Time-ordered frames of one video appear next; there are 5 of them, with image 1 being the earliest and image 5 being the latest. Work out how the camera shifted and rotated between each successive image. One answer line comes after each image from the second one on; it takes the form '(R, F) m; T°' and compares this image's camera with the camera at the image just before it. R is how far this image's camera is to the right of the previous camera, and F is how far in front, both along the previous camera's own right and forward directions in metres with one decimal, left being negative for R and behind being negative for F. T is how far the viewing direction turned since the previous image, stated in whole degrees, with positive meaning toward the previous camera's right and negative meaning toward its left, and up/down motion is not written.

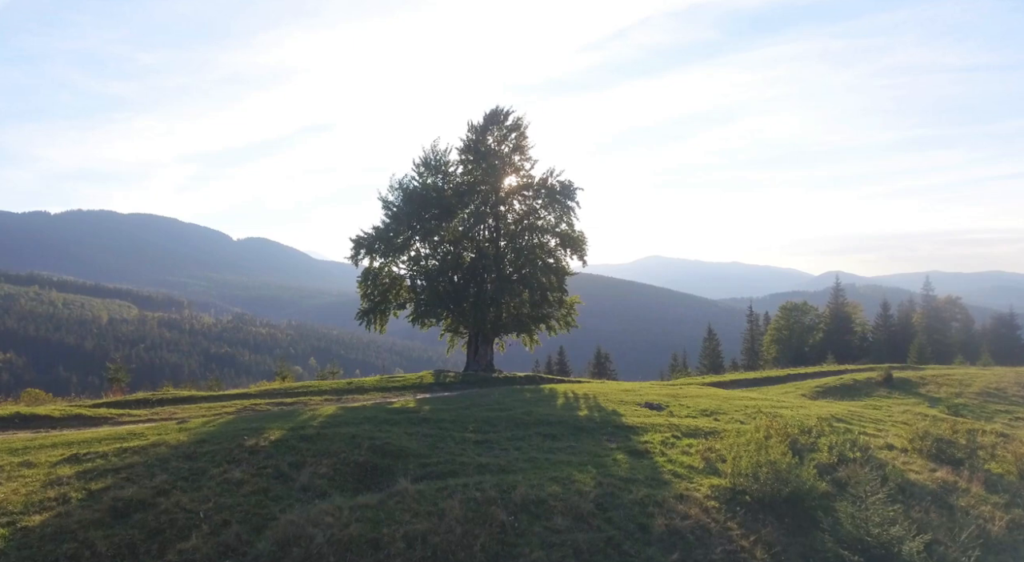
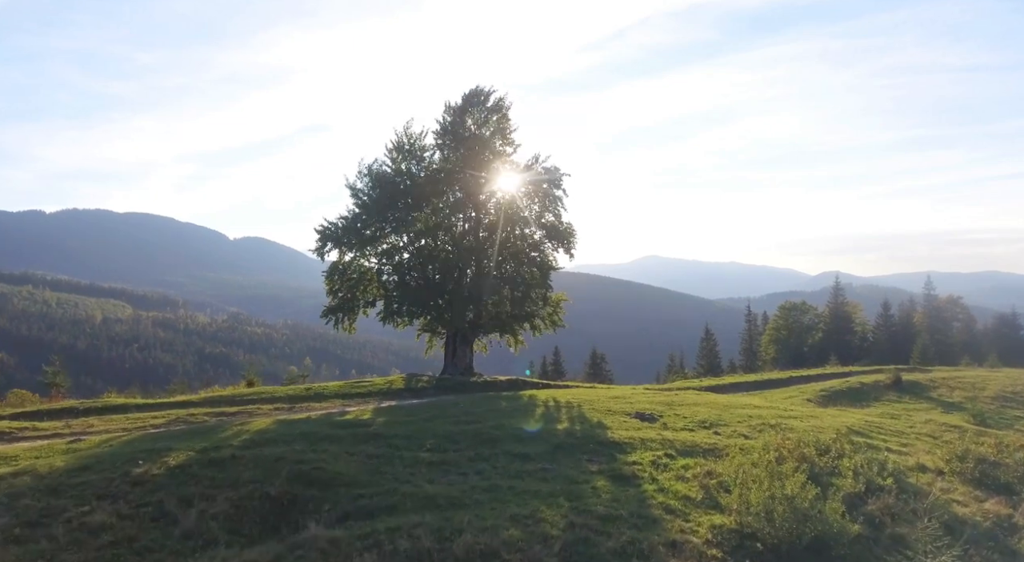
(+0.8, +3.0) m; 0°
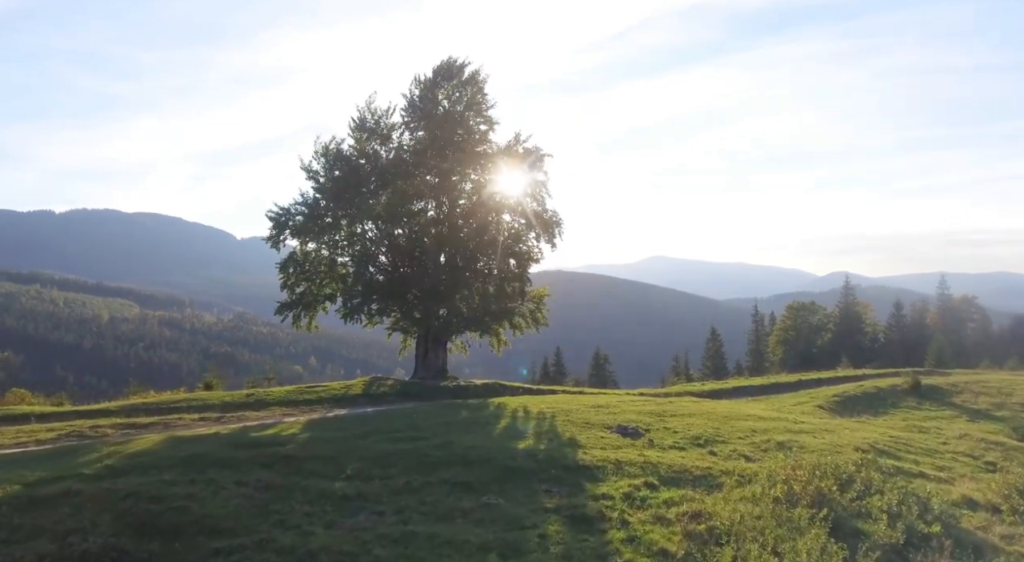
(+1.3, +3.4) m; -1°
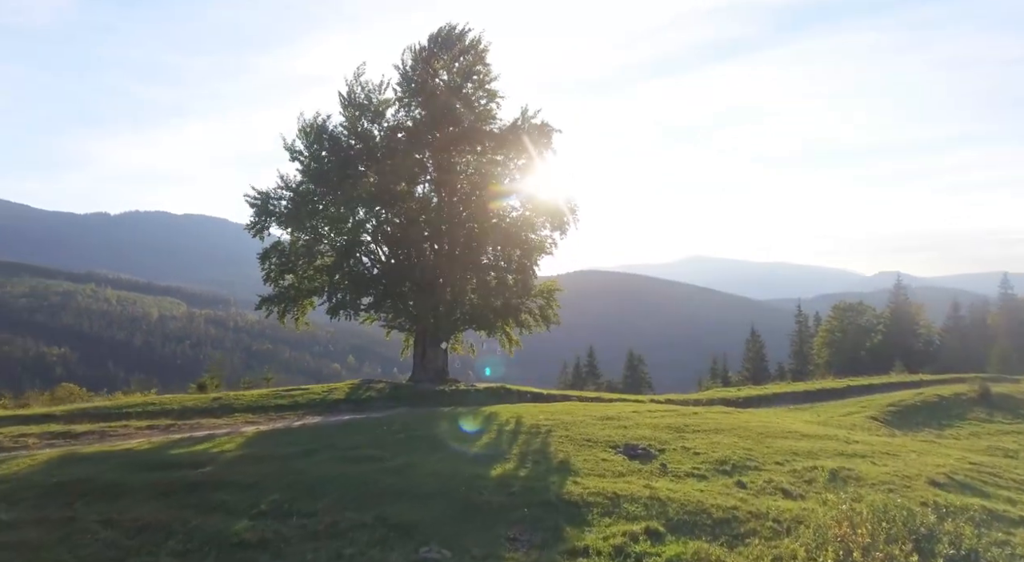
(+1.2, +3.3) m; -3°
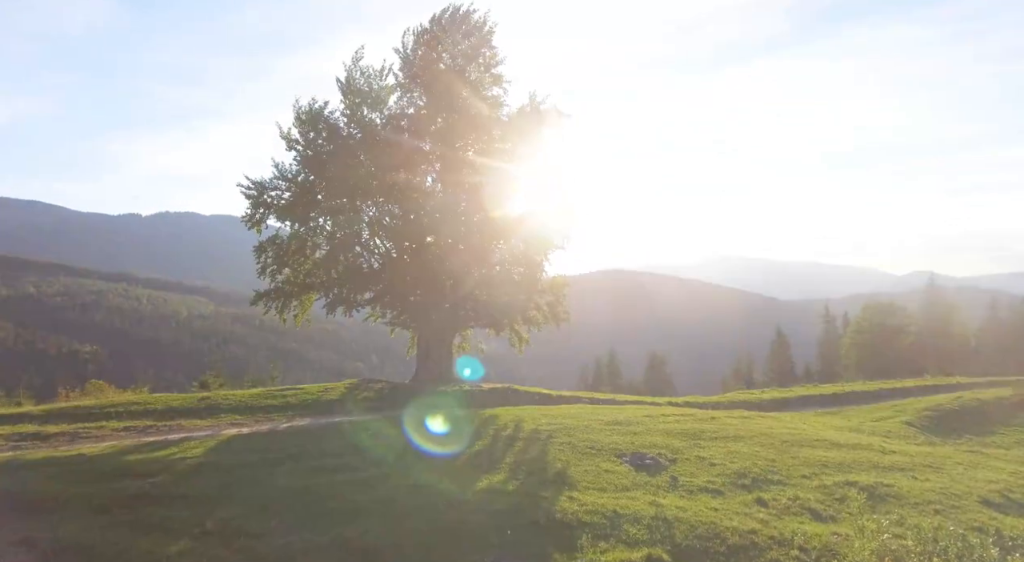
(+0.5, +1.5) m; -2°
